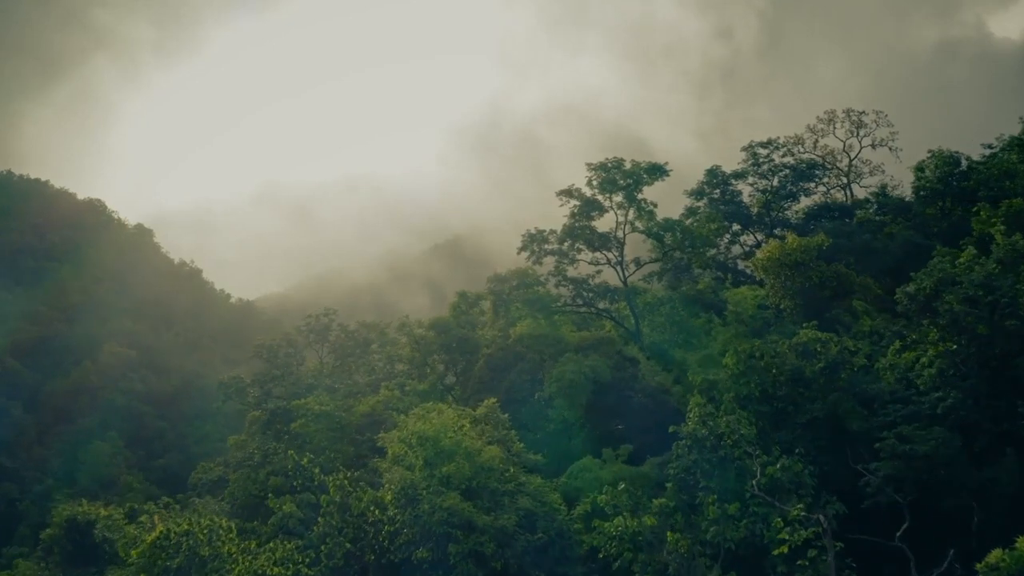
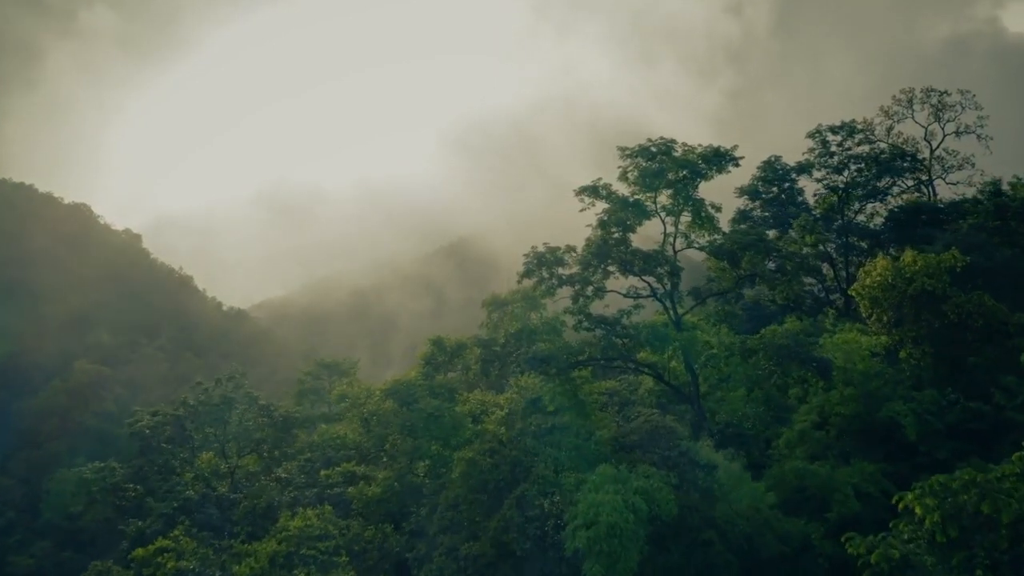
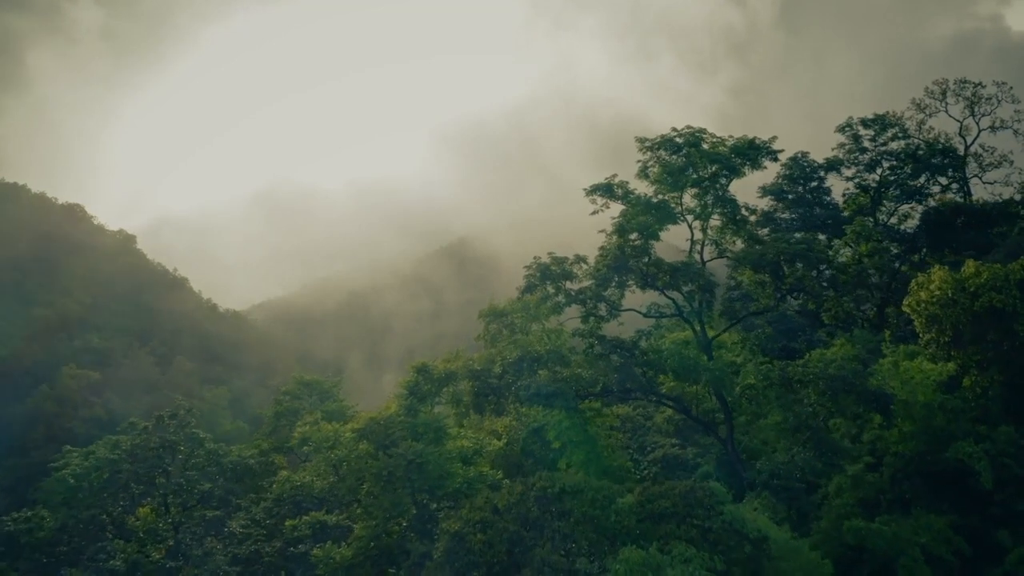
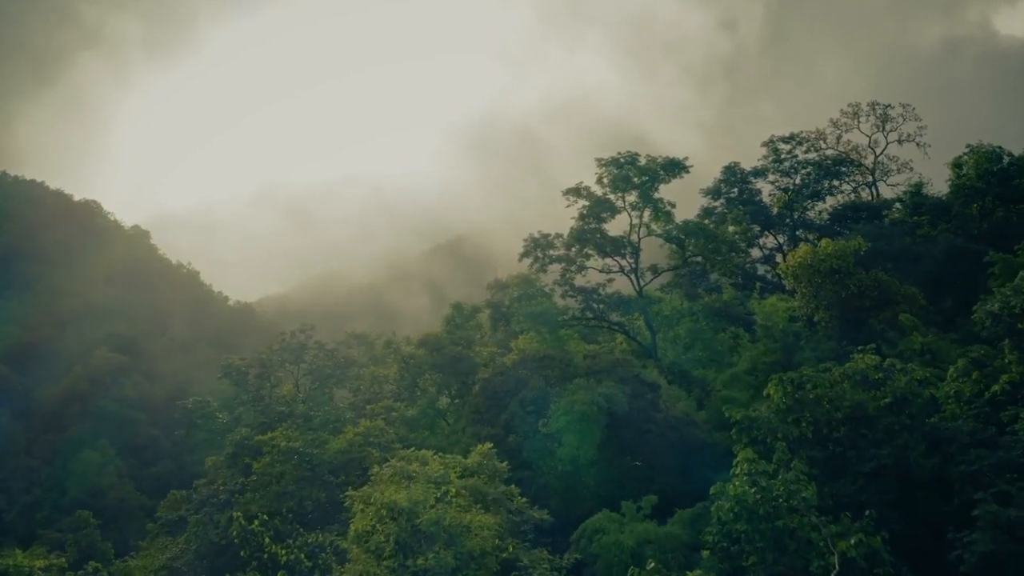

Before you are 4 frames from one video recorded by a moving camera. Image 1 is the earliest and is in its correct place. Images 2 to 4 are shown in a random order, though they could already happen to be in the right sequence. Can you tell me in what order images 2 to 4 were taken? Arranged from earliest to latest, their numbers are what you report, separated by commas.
4, 2, 3
